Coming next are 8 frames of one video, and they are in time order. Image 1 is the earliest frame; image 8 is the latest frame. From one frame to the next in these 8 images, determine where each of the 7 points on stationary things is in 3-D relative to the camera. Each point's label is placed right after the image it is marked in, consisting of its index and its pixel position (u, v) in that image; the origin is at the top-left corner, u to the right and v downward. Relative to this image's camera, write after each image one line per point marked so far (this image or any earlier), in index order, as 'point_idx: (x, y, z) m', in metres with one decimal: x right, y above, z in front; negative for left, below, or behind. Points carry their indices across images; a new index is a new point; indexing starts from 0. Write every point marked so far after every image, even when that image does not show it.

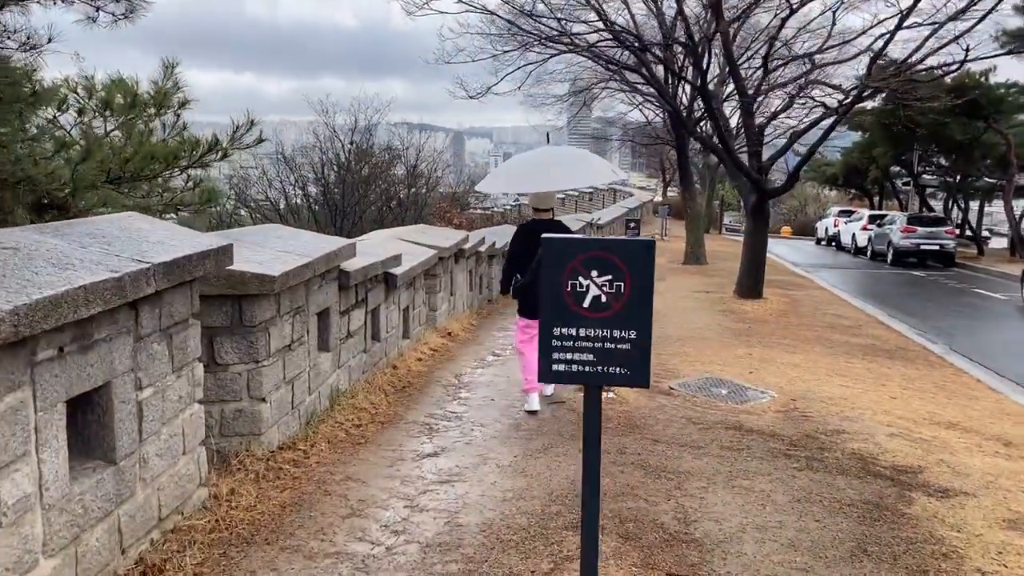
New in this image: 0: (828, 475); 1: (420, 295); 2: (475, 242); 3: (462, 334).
0: (+1.7, -1.0, +4.6) m
1: (-0.8, -0.1, +8.0) m
2: (-0.4, +0.5, +10.7) m
3: (-0.5, -0.5, +9.0) m
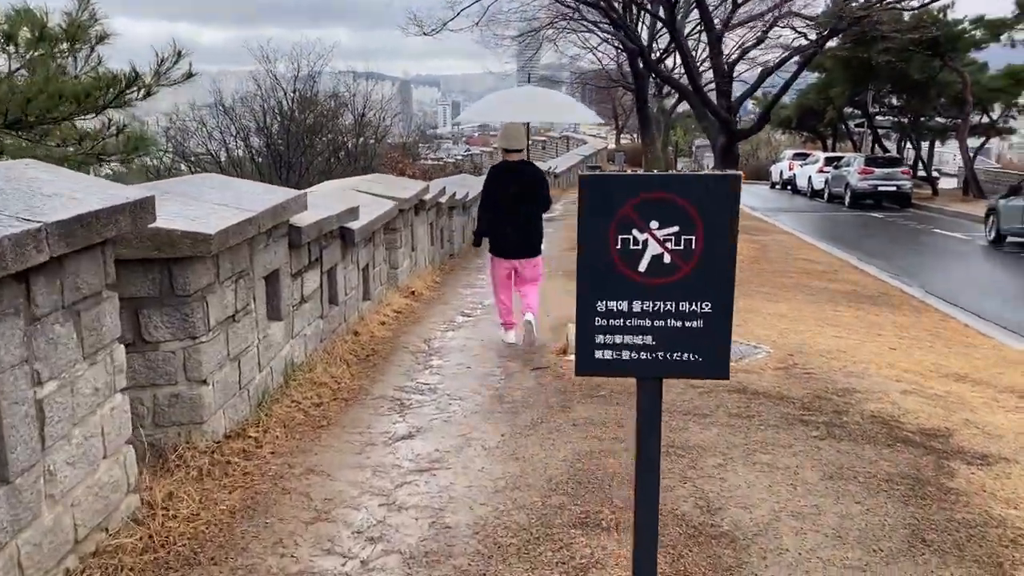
0: (+1.6, -0.7, +4.1) m
1: (-1.1, +0.3, +7.3) m
2: (-0.9, +1.1, +10.0) m
3: (-0.8, 0.0, +8.4) m
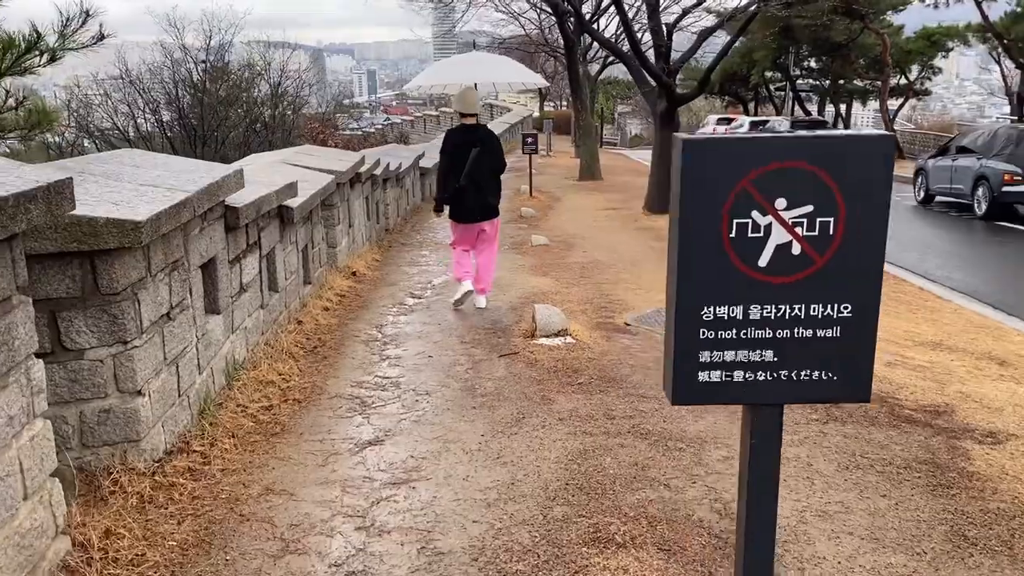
0: (+1.5, -0.6, +3.9) m
1: (-1.5, +0.4, +6.8) m
2: (-1.5, +1.3, +9.4) m
3: (-1.3, +0.1, +7.8) m
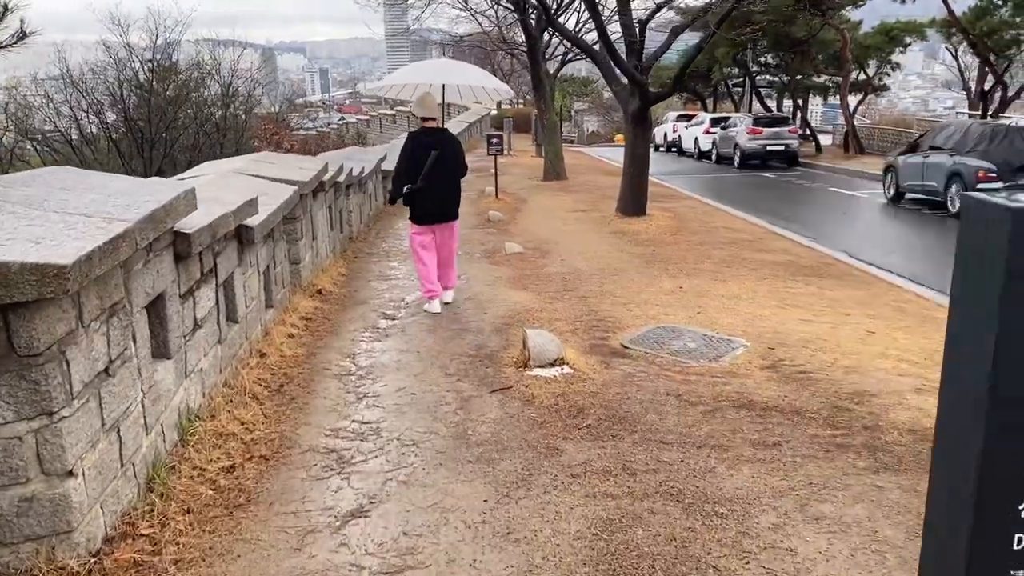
0: (+1.5, -0.7, +3.4) m
1: (-1.6, +0.3, +6.1) m
2: (-1.8, +1.1, +8.8) m
3: (-1.5, 0.0, +7.2) m
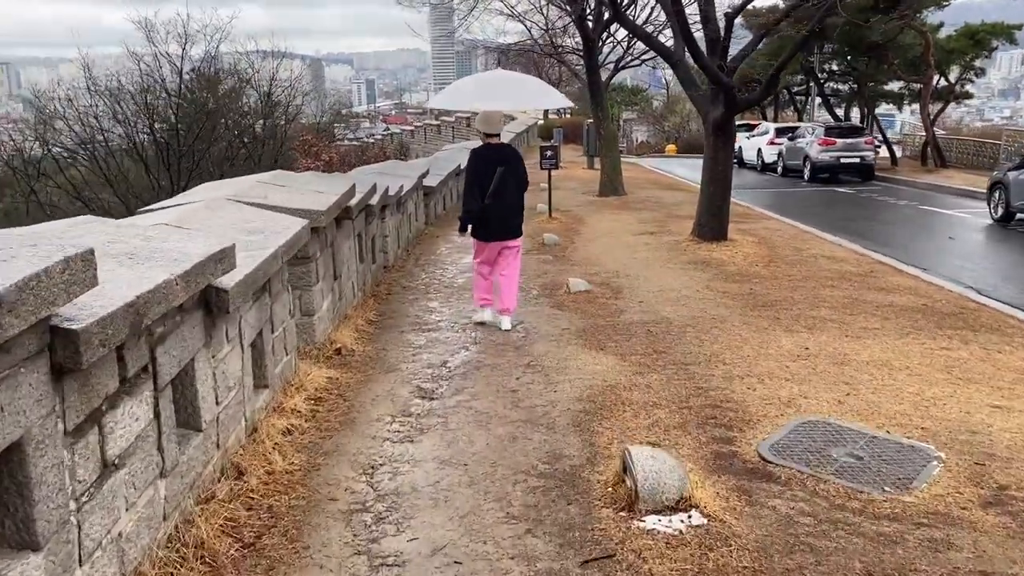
0: (+1.8, -1.1, +1.7) m
1: (-1.2, -0.1, +4.6) m
2: (-1.2, +0.8, +7.2) m
3: (-1.0, -0.4, +5.6) m
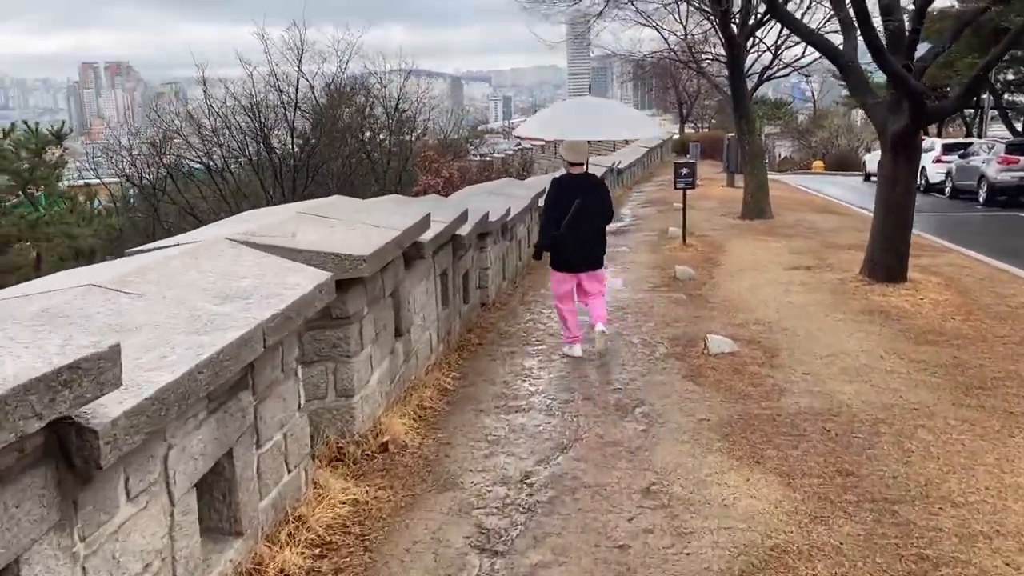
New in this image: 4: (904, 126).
0: (+1.7, -1.4, -0.2) m
1: (-0.8, -0.4, +3.1) m
2: (-0.4, +0.4, +5.7) m
3: (-0.5, -0.7, +4.1) m
4: (+3.6, +1.5, +8.2) m
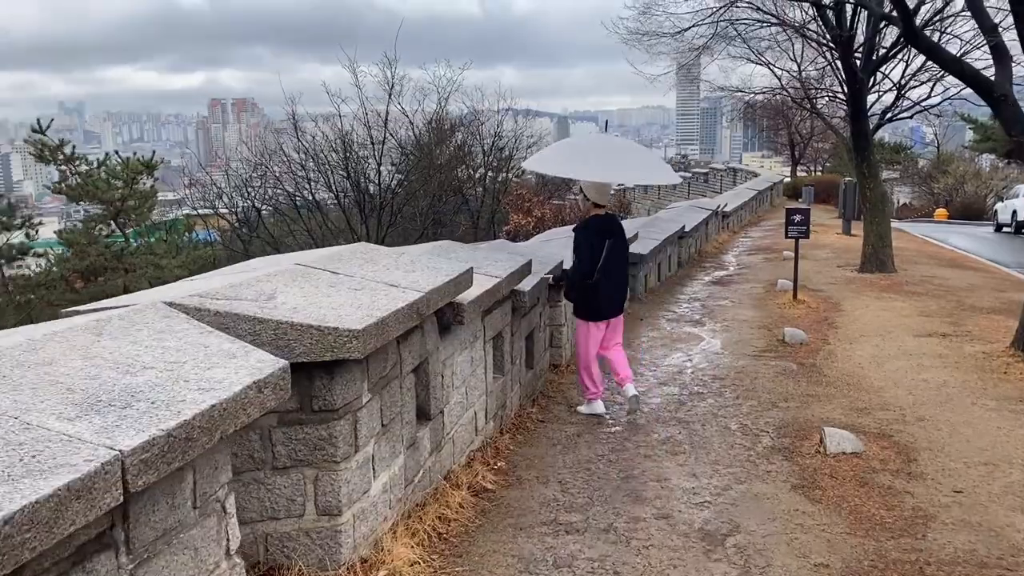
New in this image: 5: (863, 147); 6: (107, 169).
0: (+1.3, -1.6, -1.5) m
1: (-0.8, -0.6, +2.1) m
2: (-0.1, 0.0, +4.7) m
3: (-0.3, -1.0, +3.1) m
4: (+4.3, +0.9, +6.8) m
5: (+5.6, +2.3, +14.1) m
6: (-8.0, +2.3, +17.4) m
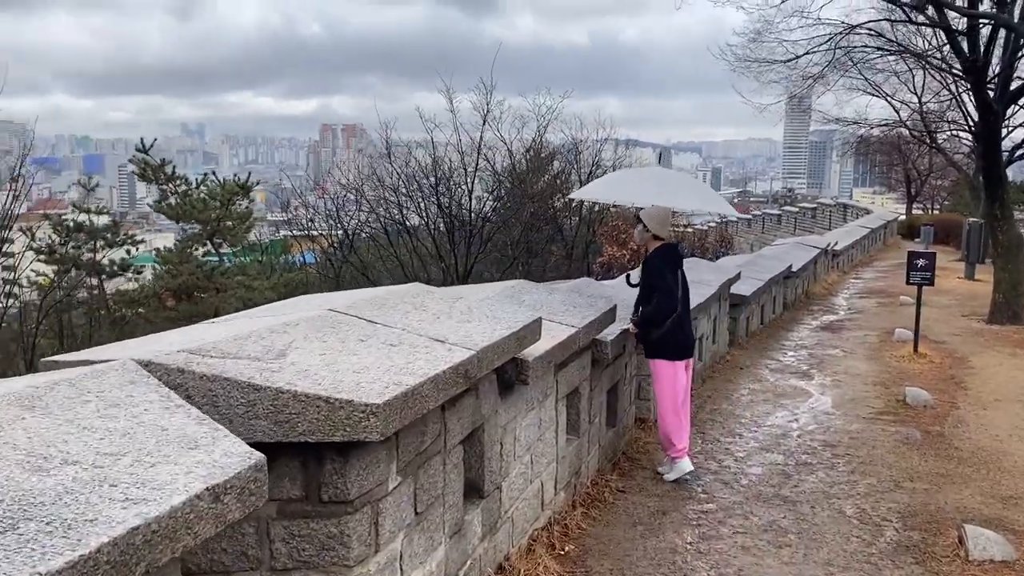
0: (+0.9, -1.7, -2.3) m
1: (-0.7, -0.7, +1.6) m
2: (+0.3, -0.2, +4.1) m
3: (-0.2, -1.2, +2.5) m
4: (+4.9, +0.4, +5.7) m
5: (+7.0, +1.5, +12.8) m
6: (-6.1, +2.0, +17.7) m
